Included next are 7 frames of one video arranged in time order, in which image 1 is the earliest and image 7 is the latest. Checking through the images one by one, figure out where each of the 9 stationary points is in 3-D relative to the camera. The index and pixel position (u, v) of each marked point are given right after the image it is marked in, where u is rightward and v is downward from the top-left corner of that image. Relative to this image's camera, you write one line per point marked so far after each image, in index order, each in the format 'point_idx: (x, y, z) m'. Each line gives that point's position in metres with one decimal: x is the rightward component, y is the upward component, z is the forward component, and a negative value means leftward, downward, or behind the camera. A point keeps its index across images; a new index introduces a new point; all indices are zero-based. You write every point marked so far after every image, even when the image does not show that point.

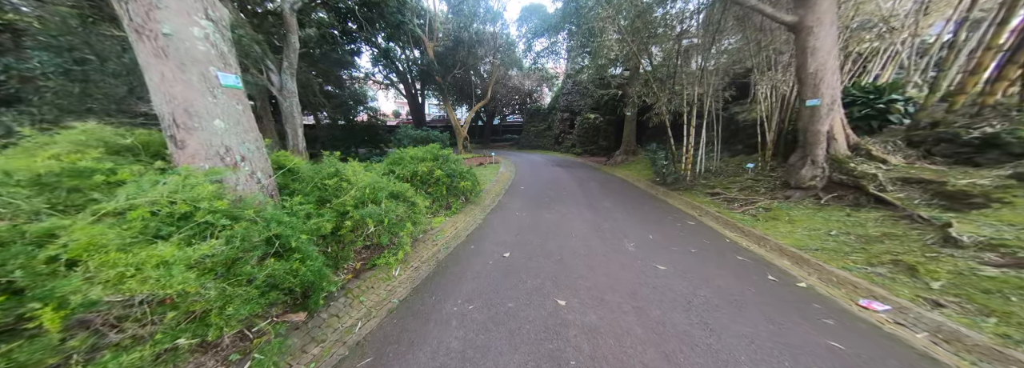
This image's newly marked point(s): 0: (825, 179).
0: (+5.5, +0.1, +4.5) m
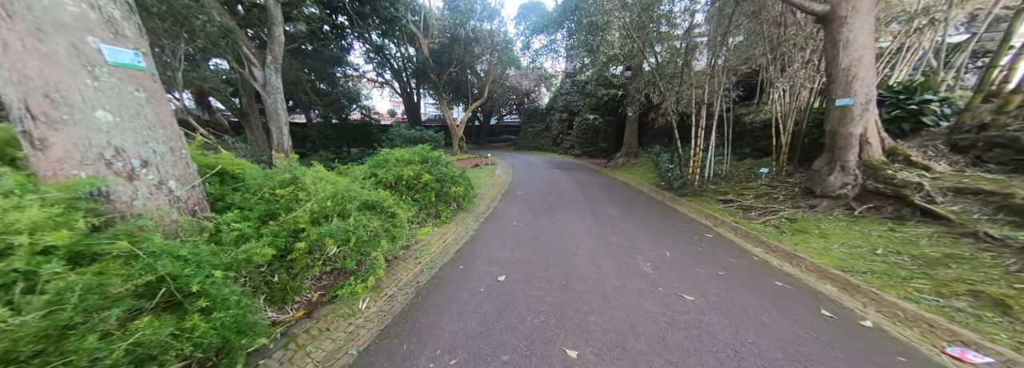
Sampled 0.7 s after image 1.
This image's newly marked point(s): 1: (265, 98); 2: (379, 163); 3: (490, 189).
0: (+5.5, -0.1, +4.0) m
1: (-9.8, +3.4, +10.1) m
2: (-2.5, +0.4, +4.7) m
3: (-0.7, -0.2, +7.6) m
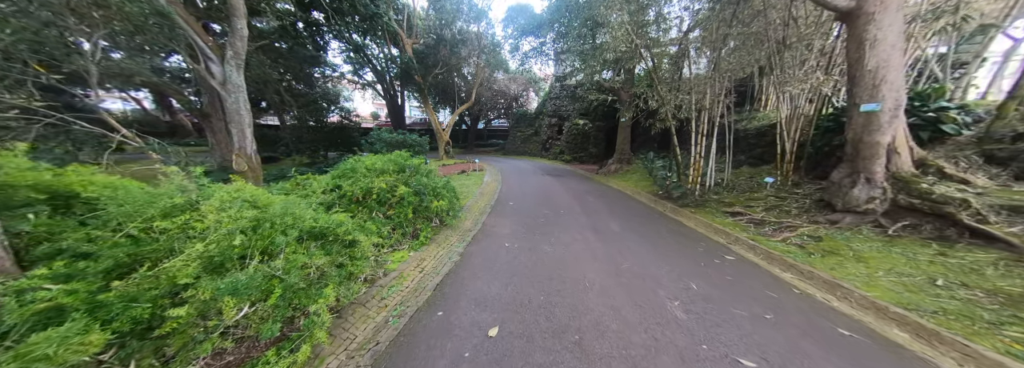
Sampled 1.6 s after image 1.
0: (+5.4, -0.3, +3.6) m
1: (-10.2, +3.1, +9.1) m
2: (-2.6, +0.2, +3.9) m
3: (-0.9, -0.5, +6.9) m
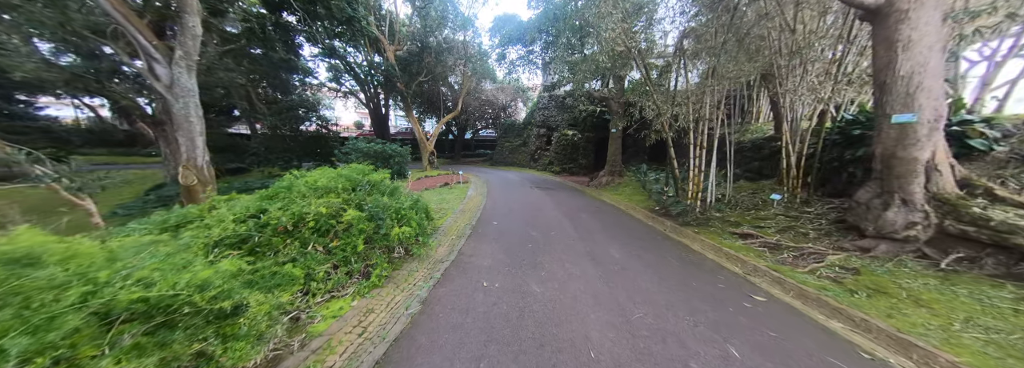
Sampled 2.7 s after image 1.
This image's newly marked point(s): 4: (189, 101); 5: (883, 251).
0: (+5.1, -0.6, +3.1) m
1: (-10.7, +2.7, +8.0) m
2: (-2.8, -0.1, +3.1) m
3: (-1.3, -0.9, +6.1) m
4: (-10.4, +2.8, +8.3) m
5: (+4.8, -0.9, +3.3) m
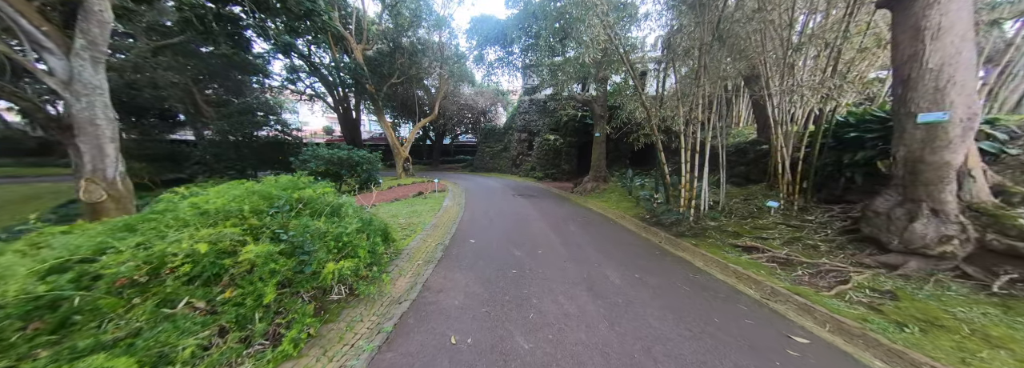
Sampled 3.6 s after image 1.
0: (+4.9, -0.6, +2.7) m
1: (-11.3, +2.2, +6.5) m
2: (-3.1, -0.3, +2.1) m
3: (-1.8, -1.1, +5.2) m
4: (-11.1, +2.3, +6.8) m
5: (+4.6, -1.0, +2.9) m
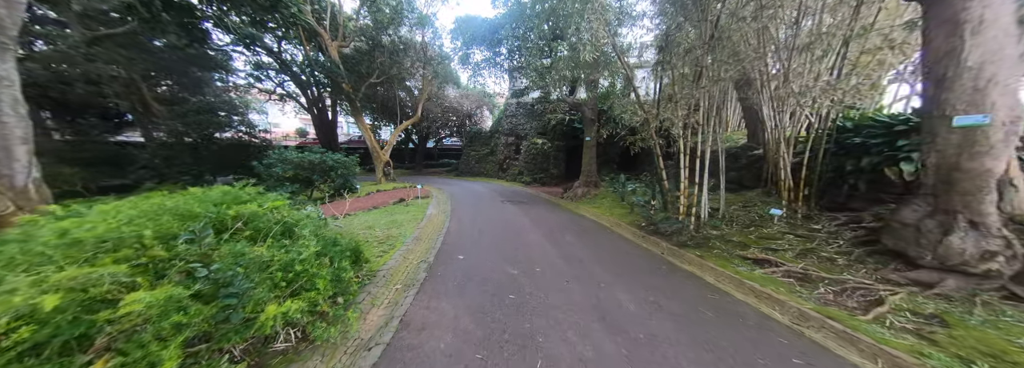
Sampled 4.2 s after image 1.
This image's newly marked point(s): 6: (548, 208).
0: (+4.9, -0.7, +2.5) m
1: (-11.5, +2.0, +5.3) m
2: (-3.0, -0.4, +1.4) m
3: (-1.9, -1.3, +4.5) m
4: (-11.3, +2.1, +5.6) m
5: (+4.6, -1.1, +2.6) m
6: (+1.4, -0.9, +9.8) m
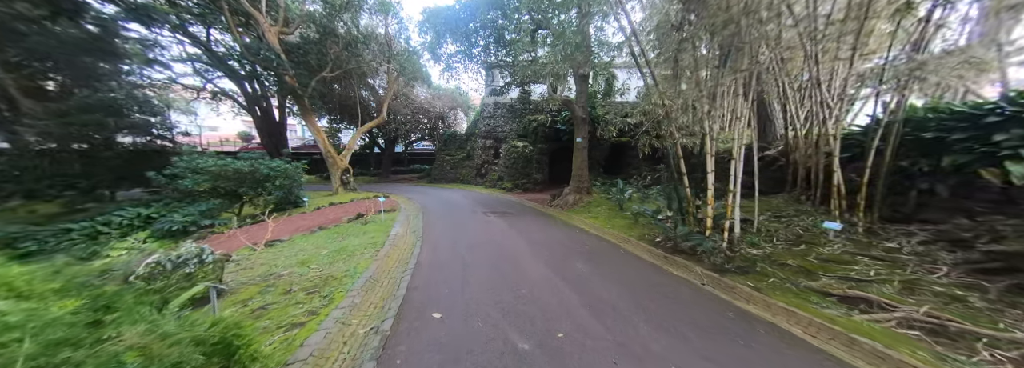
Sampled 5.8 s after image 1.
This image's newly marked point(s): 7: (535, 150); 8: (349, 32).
0: (+5.1, -0.8, +1.5) m
1: (-11.6, +1.5, +2.7) m
2: (-2.7, -0.7, -0.4) m
3: (-1.9, -1.5, +2.8) m
4: (-11.4, +1.7, +3.1) m
5: (+4.7, -1.1, +1.6) m
6: (+0.8, -1.2, +8.4) m
7: (+1.3, +1.9, +14.5) m
8: (-8.6, +8.1, +13.4) m
